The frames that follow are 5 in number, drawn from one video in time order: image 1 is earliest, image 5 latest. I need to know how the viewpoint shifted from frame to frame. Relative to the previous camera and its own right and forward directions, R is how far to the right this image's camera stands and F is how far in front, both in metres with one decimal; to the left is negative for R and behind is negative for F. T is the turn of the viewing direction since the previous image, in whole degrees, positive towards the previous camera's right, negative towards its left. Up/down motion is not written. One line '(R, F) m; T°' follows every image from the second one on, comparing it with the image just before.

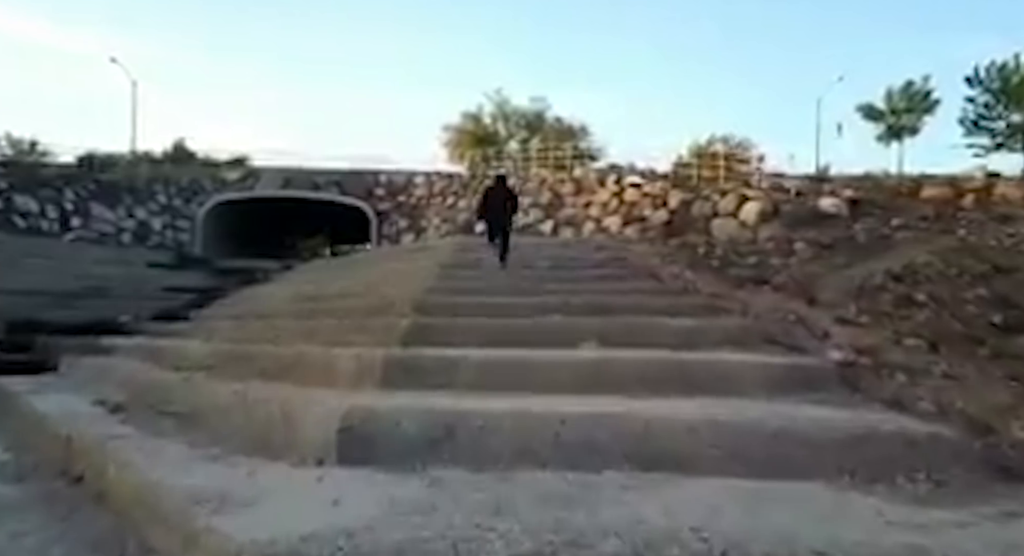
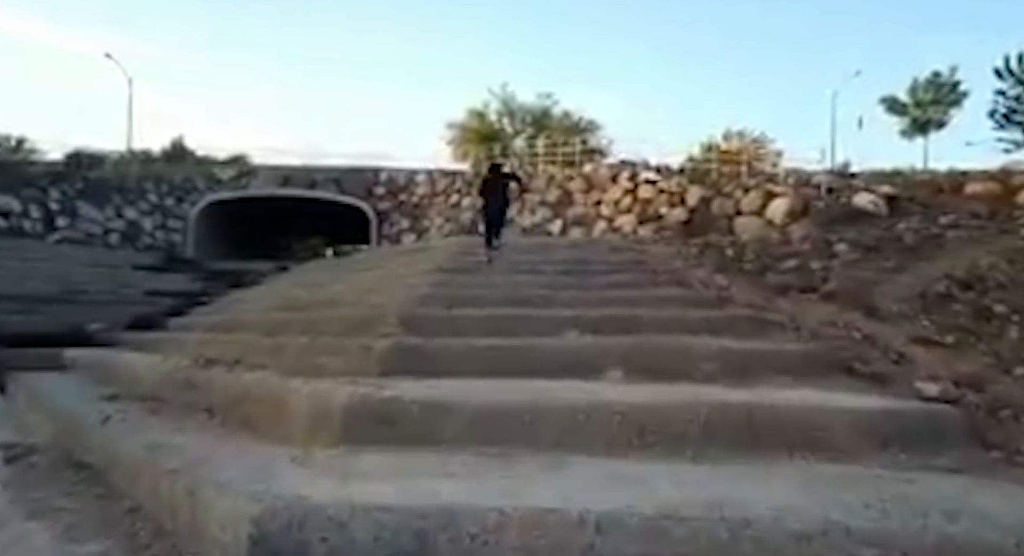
(0.0, +1.0) m; 0°
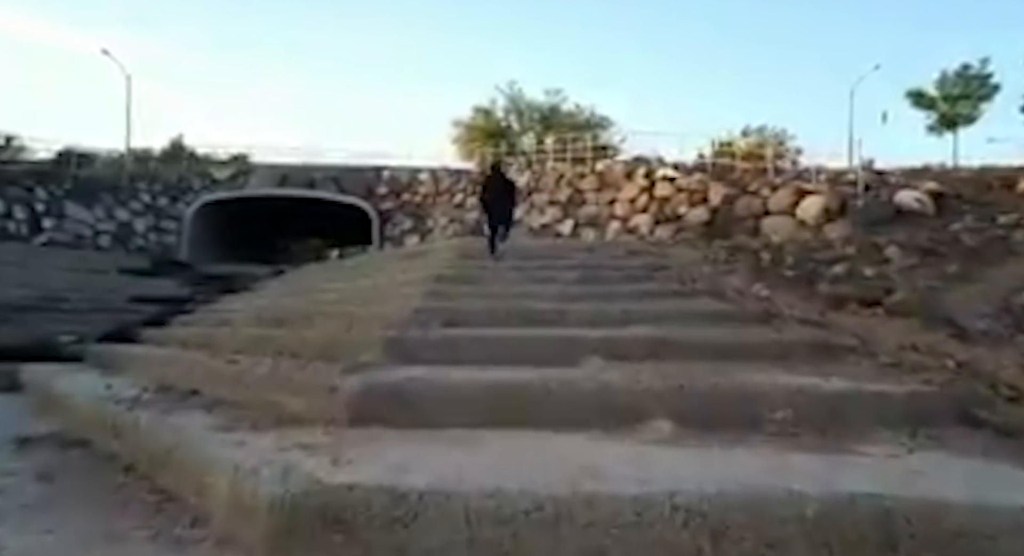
(0.0, +0.9) m; -1°
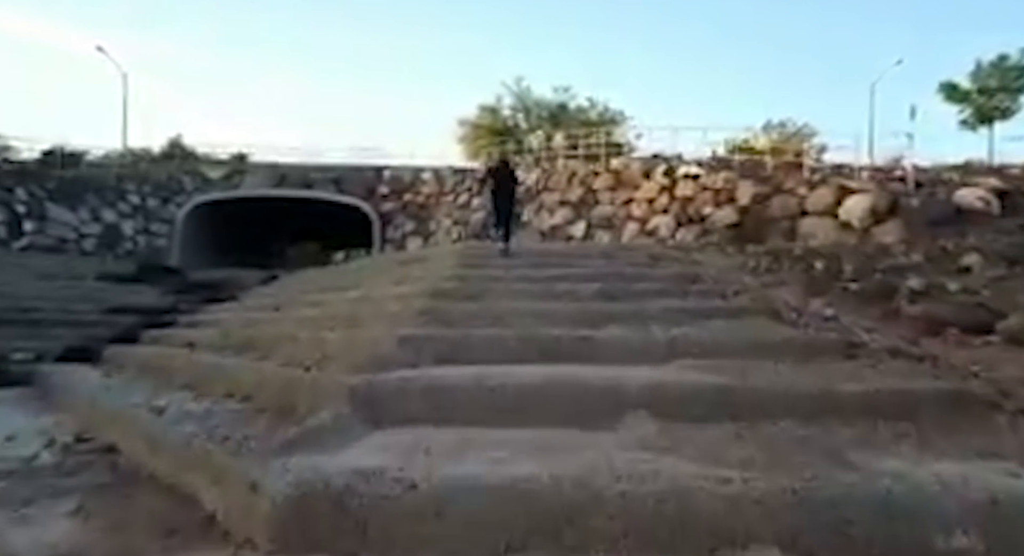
(0.0, +1.1) m; -1°
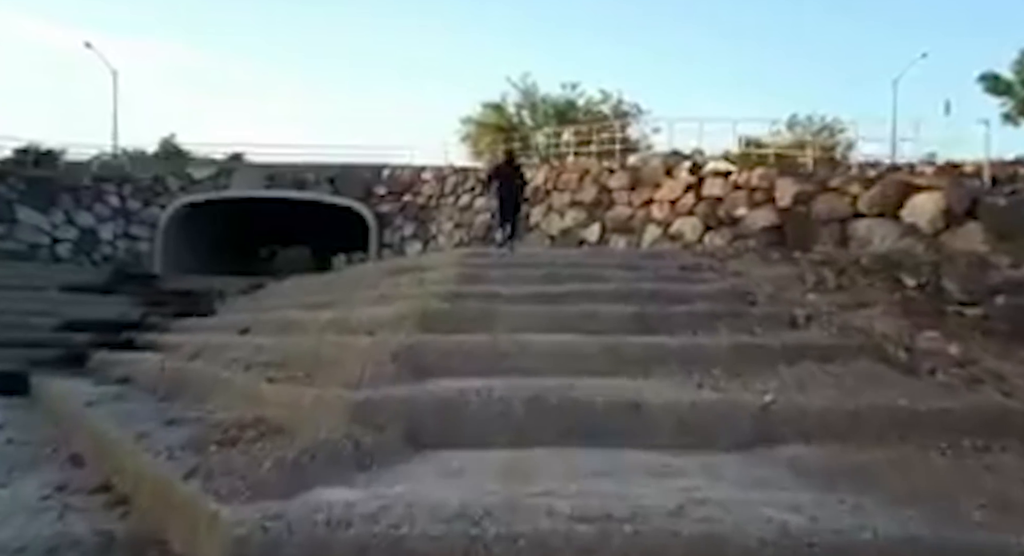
(0.0, +1.3) m; 0°
